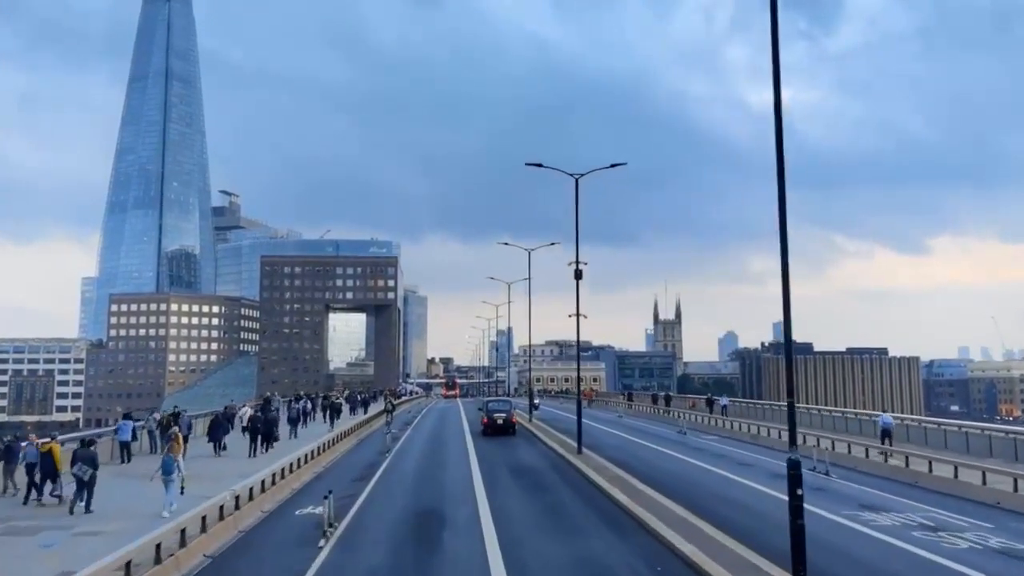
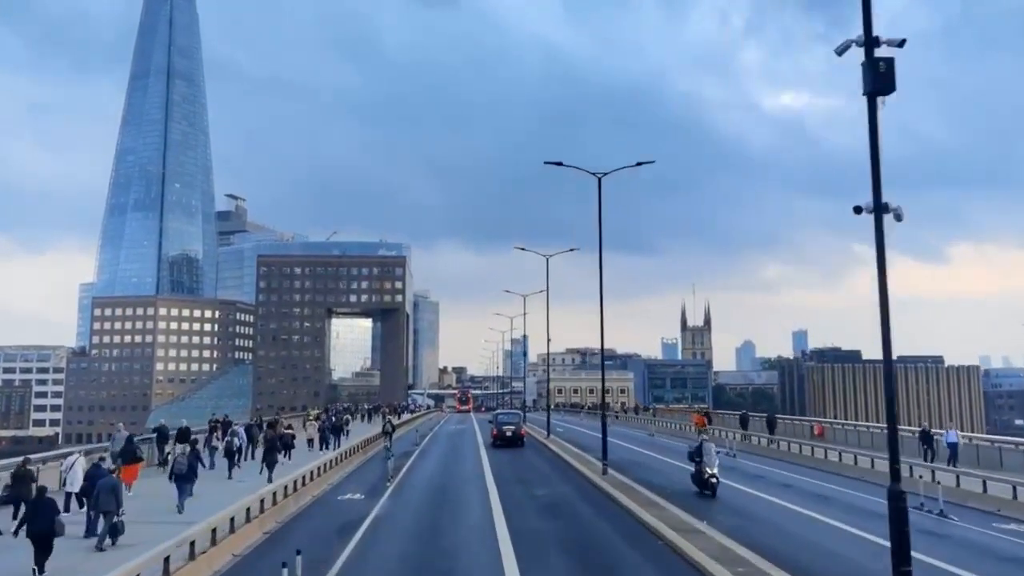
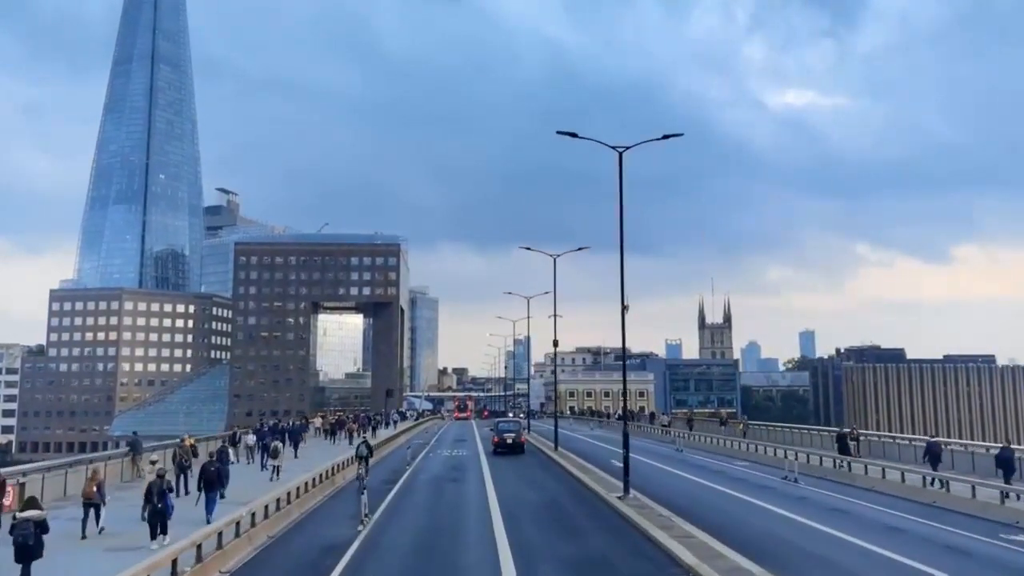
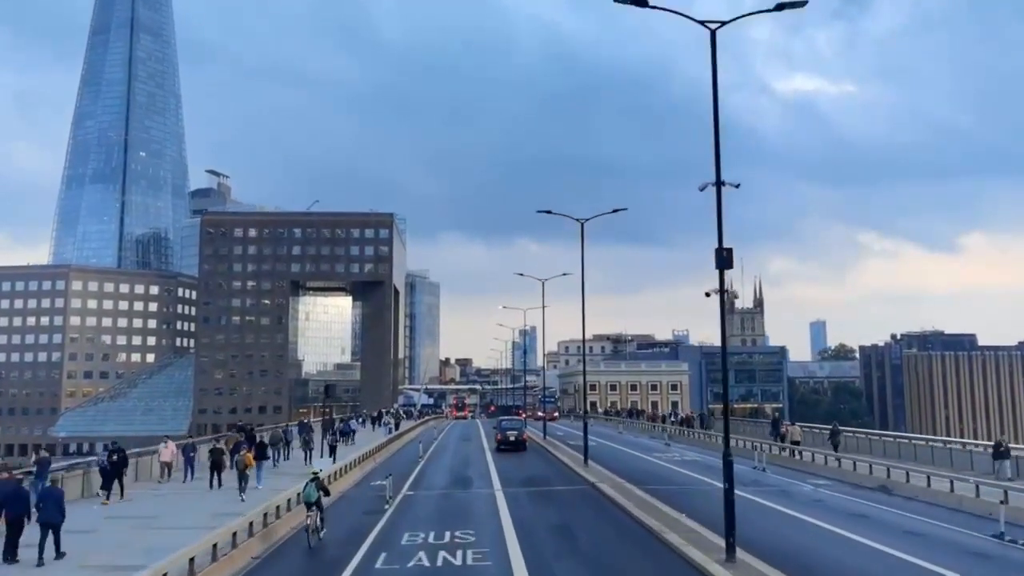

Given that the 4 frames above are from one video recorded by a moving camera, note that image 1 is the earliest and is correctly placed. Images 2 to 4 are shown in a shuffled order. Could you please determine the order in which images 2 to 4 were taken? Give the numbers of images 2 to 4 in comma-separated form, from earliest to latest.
2, 3, 4
